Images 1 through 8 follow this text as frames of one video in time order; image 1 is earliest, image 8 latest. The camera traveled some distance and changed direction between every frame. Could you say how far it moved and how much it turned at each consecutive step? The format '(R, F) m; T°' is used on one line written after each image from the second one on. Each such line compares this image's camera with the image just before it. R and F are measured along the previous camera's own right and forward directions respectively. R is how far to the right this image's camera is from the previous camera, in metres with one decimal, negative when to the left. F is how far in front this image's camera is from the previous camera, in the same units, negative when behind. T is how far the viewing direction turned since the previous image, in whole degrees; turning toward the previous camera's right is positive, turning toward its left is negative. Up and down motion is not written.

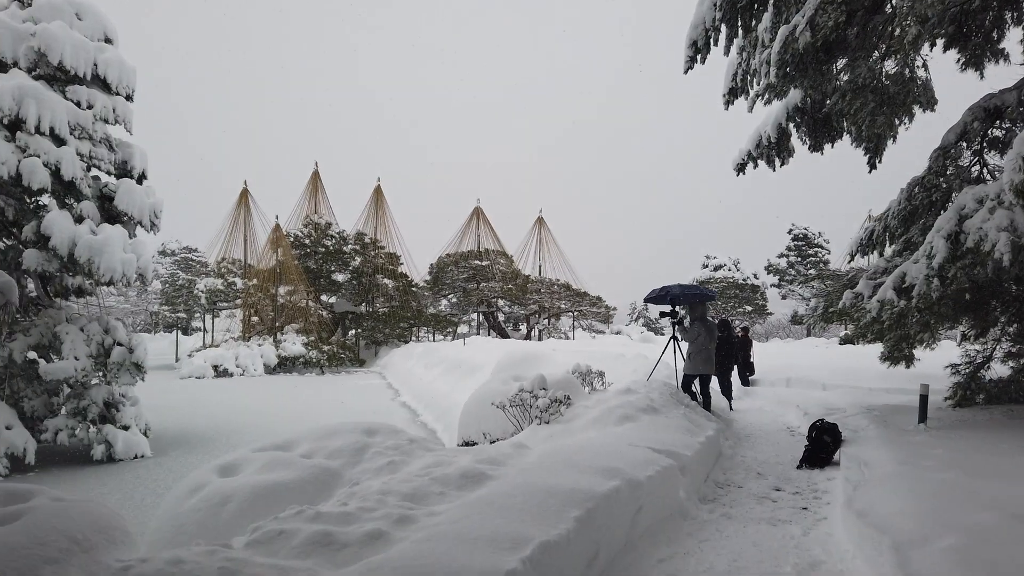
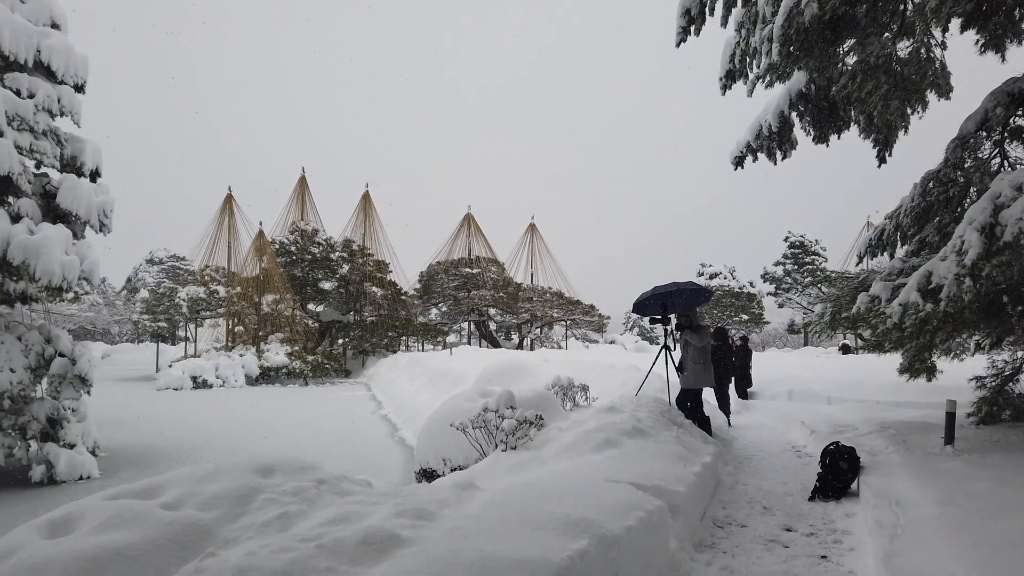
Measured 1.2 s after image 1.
(+0.3, +0.7) m; 0°
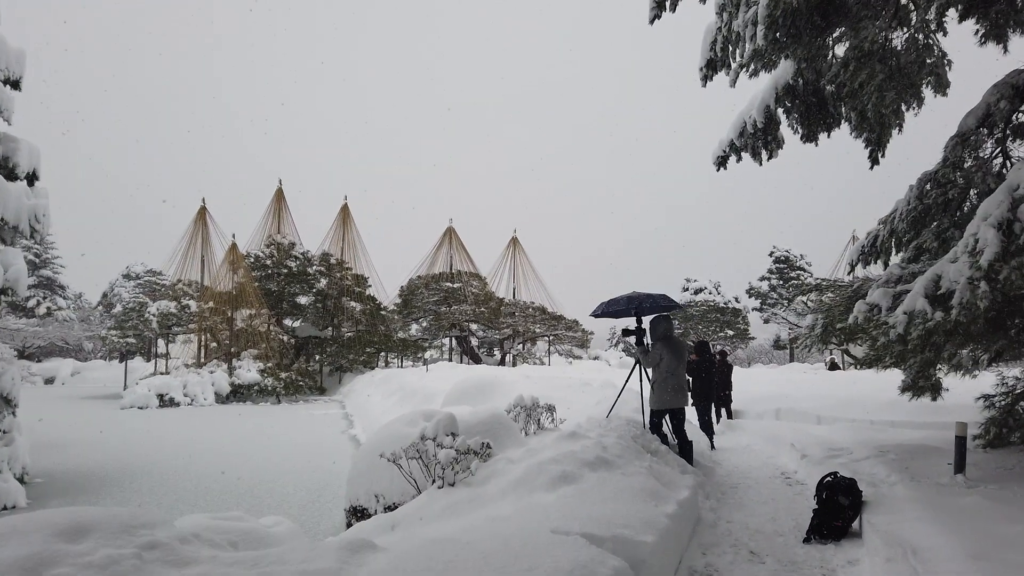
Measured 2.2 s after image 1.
(+0.3, +0.6) m; +1°
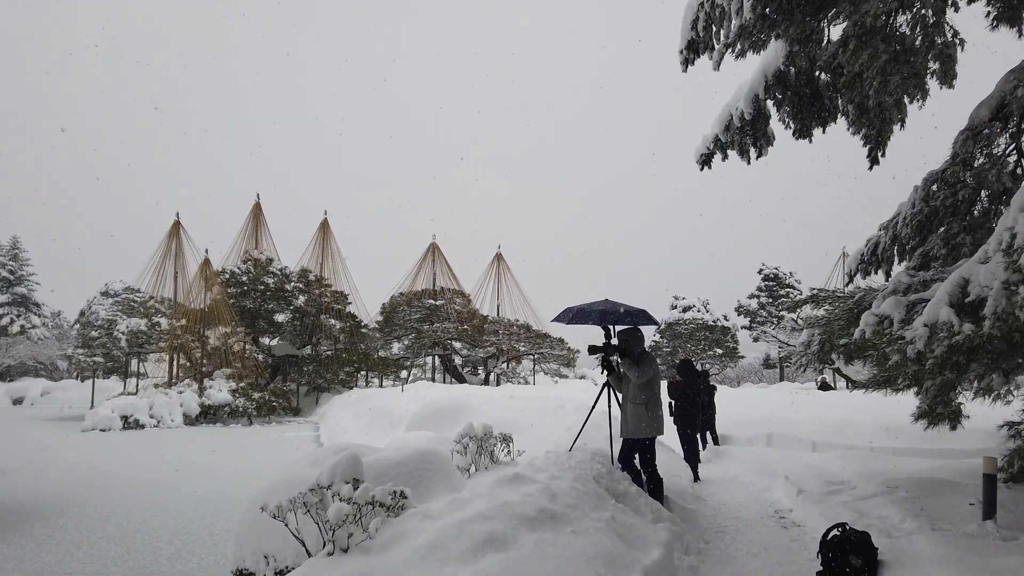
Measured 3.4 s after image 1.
(+0.3, +0.7) m; +1°
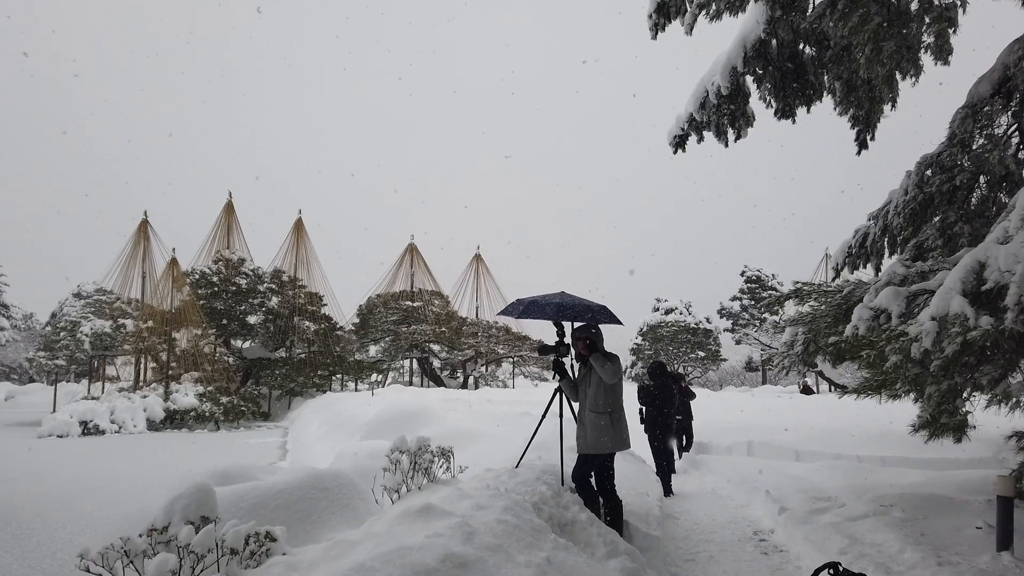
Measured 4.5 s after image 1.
(+0.3, +0.6) m; +2°
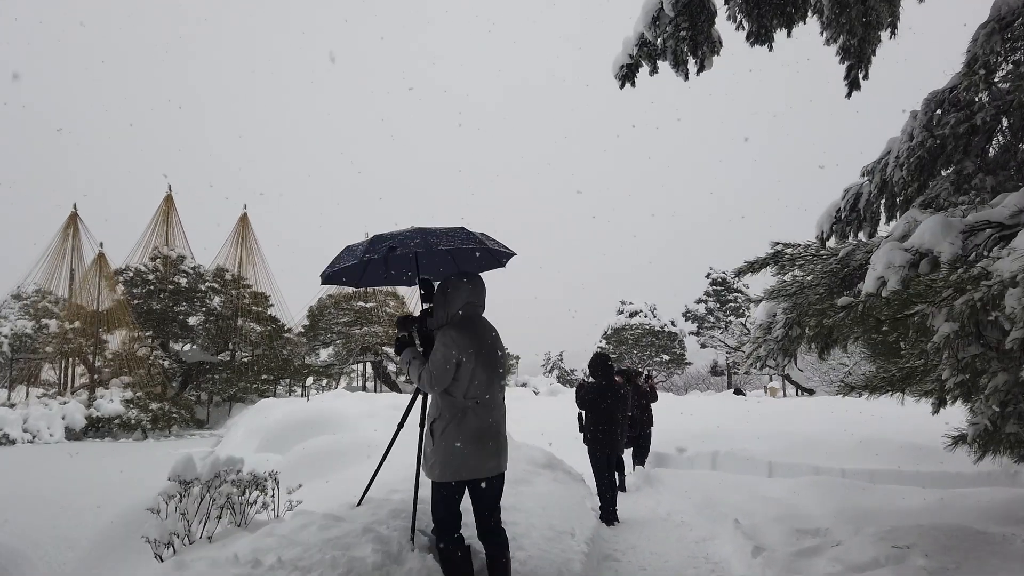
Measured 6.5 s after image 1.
(+0.6, +1.2) m; +3°
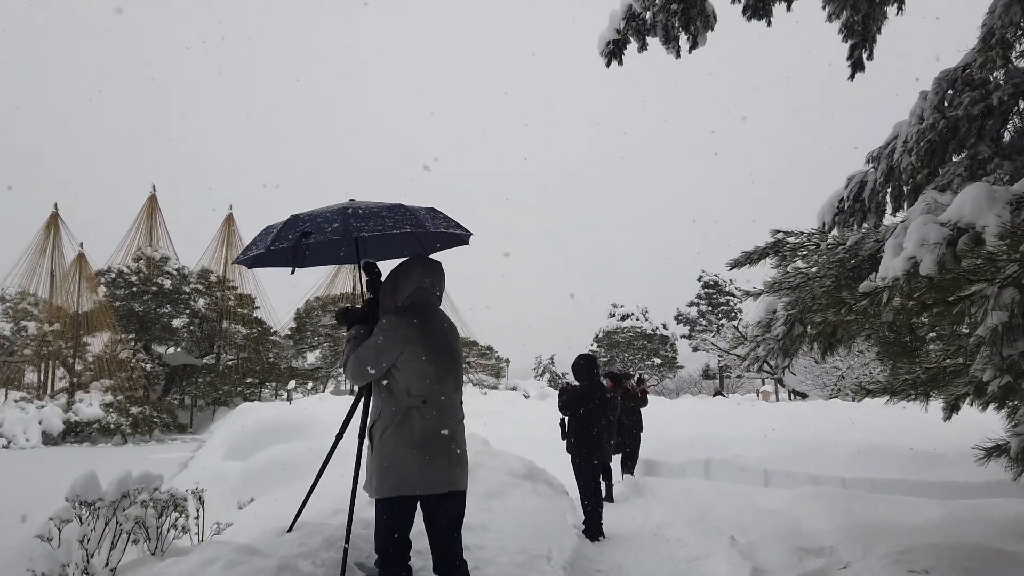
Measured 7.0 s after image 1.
(+0.1, +0.3) m; +1°
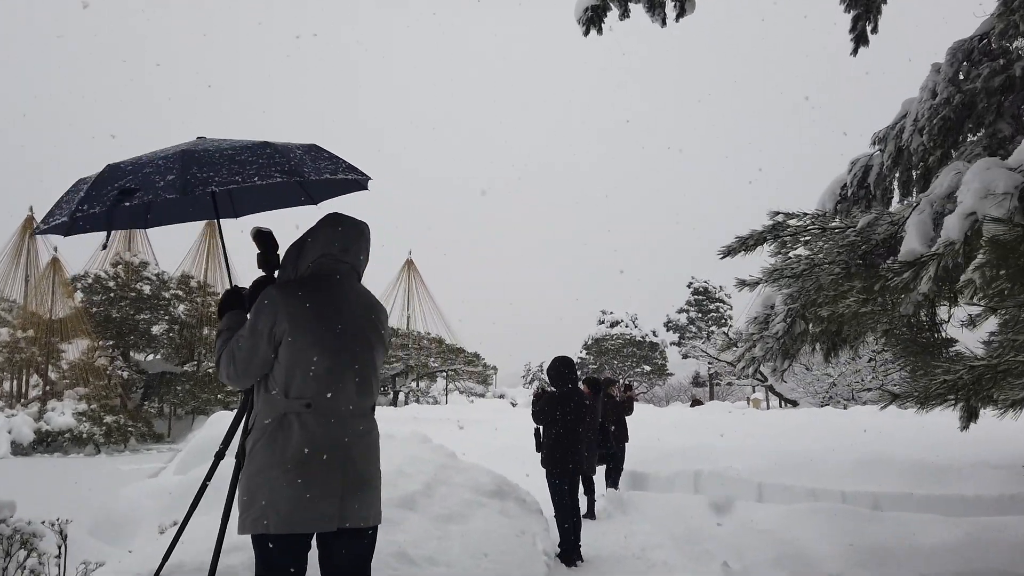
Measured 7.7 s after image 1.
(+0.2, +0.4) m; +1°
